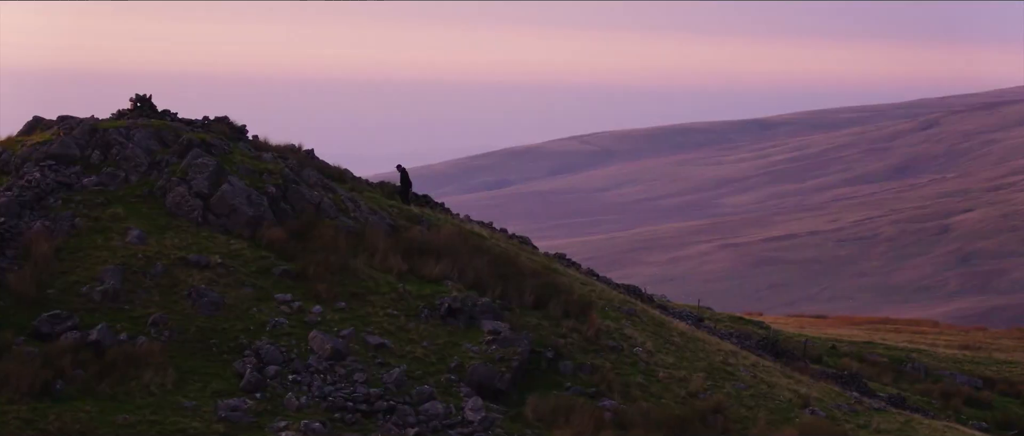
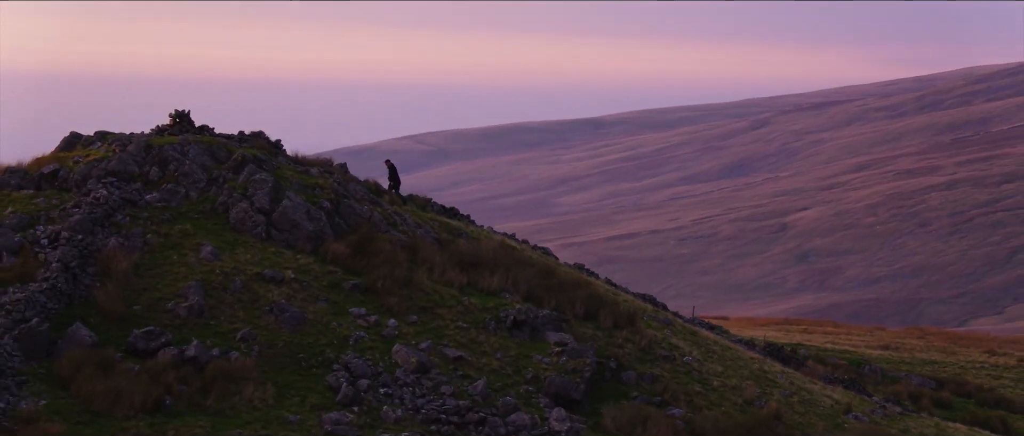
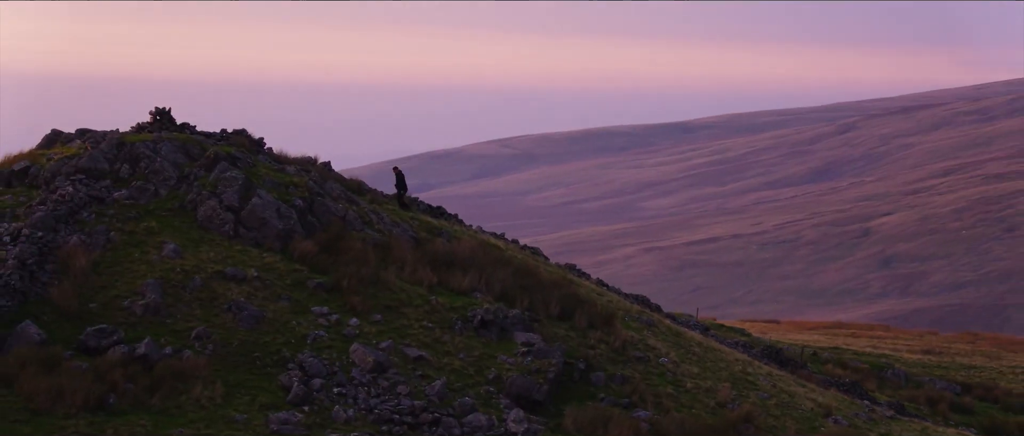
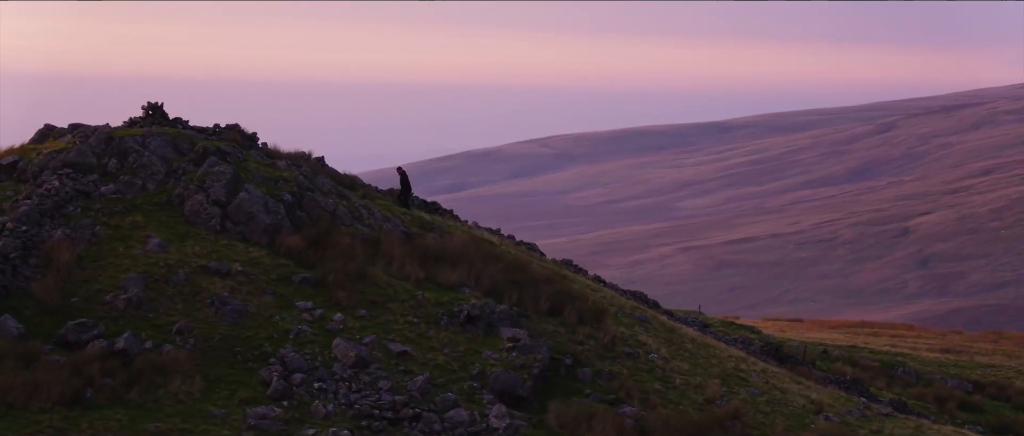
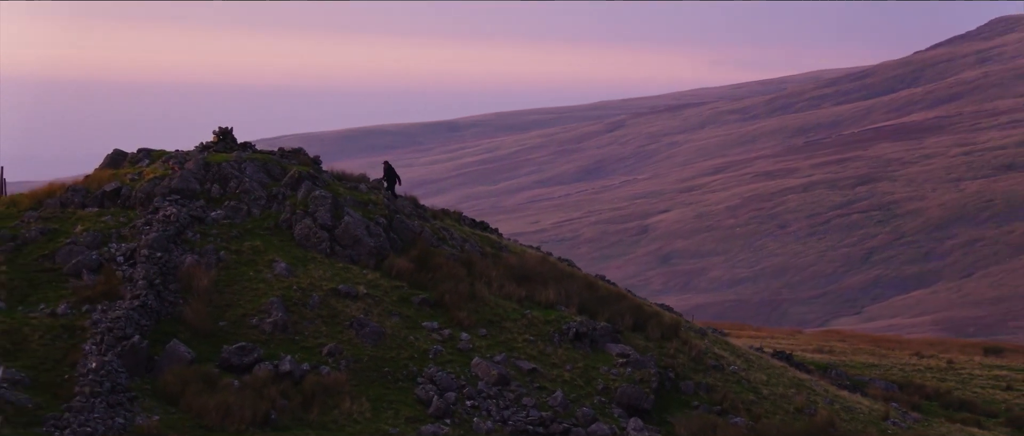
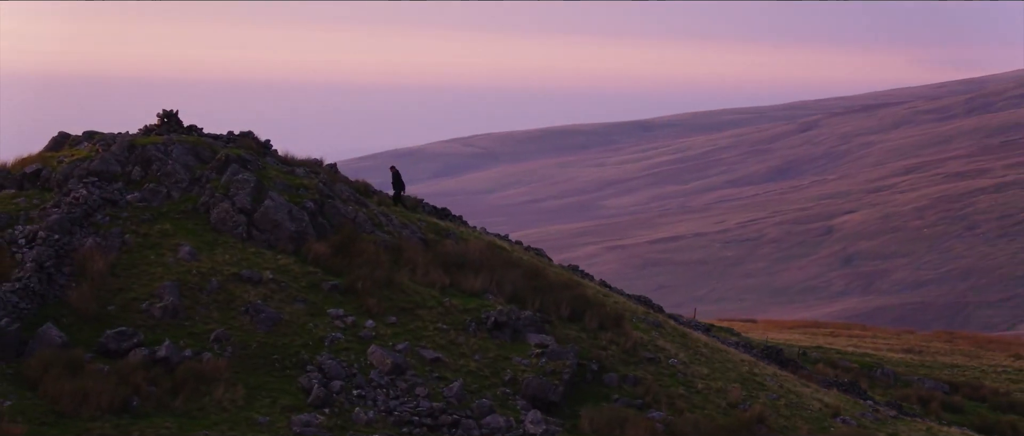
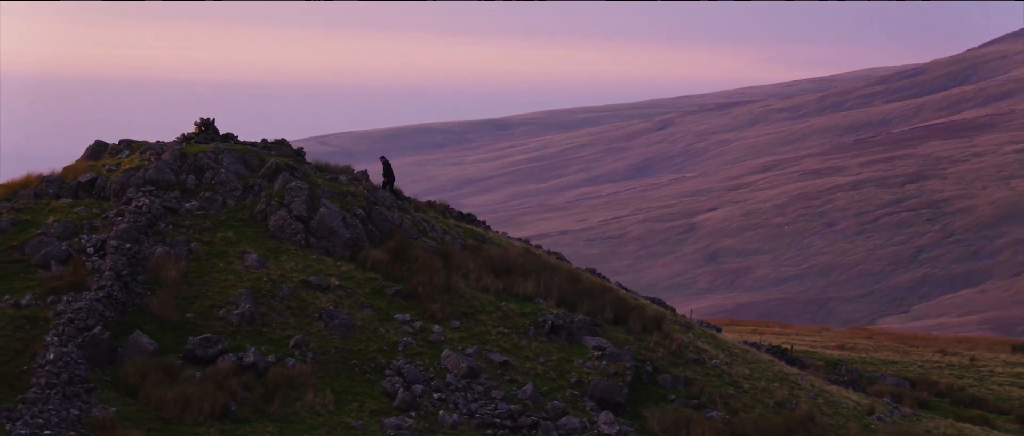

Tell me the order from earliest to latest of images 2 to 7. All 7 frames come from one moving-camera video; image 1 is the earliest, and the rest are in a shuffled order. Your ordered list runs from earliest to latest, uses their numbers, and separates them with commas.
4, 3, 6, 2, 7, 5
